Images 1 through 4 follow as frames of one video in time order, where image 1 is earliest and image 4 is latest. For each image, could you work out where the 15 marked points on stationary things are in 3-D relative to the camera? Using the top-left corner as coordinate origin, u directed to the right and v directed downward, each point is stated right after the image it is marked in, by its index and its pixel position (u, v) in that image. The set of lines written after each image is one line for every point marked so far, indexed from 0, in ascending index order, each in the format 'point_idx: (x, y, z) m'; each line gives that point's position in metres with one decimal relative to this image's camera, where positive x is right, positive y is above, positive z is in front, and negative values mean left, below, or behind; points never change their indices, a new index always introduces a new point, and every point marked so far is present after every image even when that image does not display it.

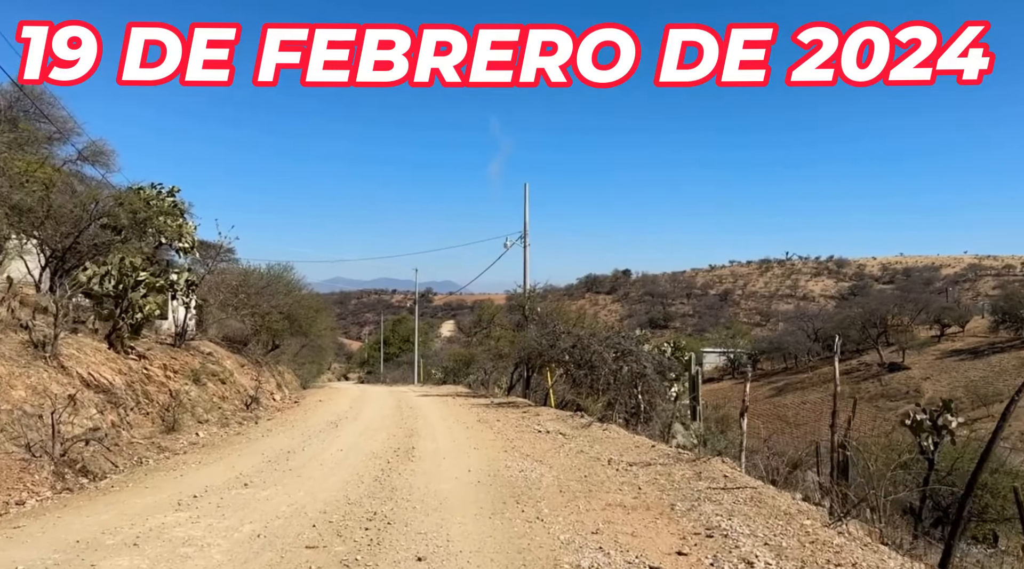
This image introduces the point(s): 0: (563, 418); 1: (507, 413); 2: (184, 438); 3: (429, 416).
0: (+1.0, -2.4, +15.4) m
1: (-0.1, -2.6, +17.4) m
2: (-5.1, -2.4, +13.5) m
3: (-1.5, -2.5, +16.6) m
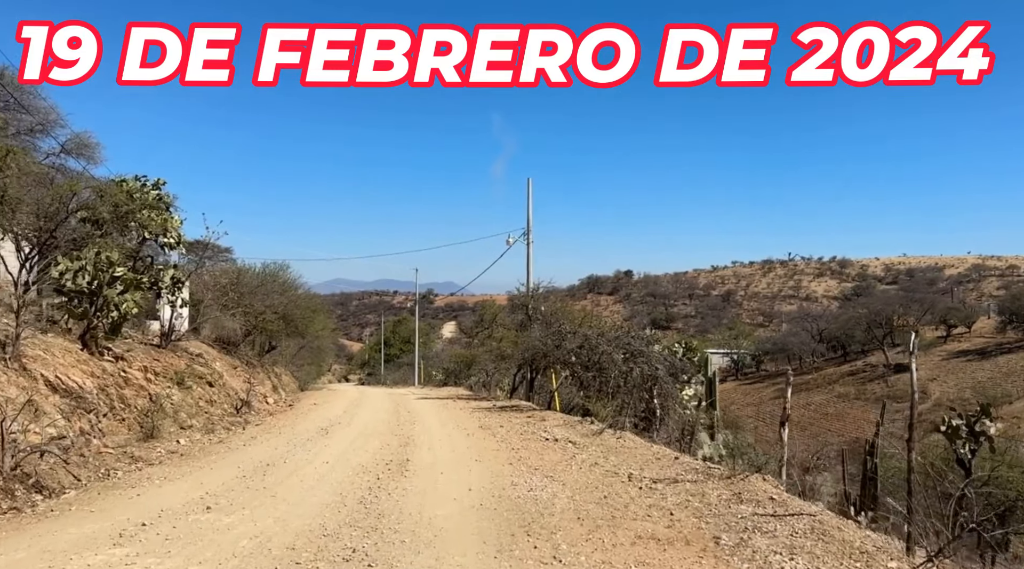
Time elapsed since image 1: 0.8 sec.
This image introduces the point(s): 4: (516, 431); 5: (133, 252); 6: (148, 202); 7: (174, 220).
0: (+1.0, -2.3, +14.4) m
1: (0.0, -2.5, +16.3) m
2: (-5.0, -2.3, +12.4) m
3: (-1.4, -2.5, +15.5) m
4: (+0.1, -2.3, +13.7) m
5: (-7.9, +0.7, +18.1) m
6: (-7.8, +1.8, +18.6) m
7: (-7.4, +1.4, +19.1) m
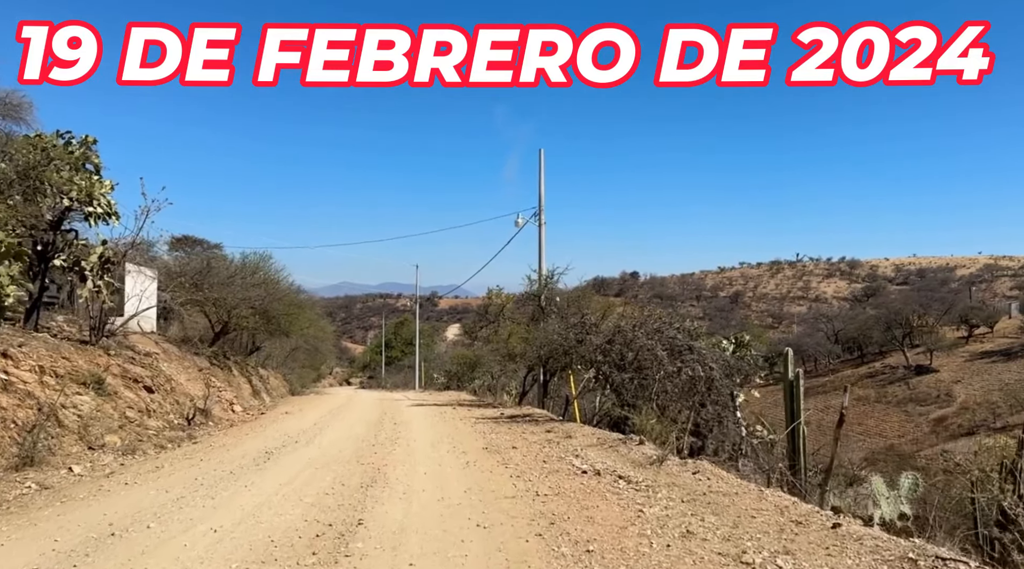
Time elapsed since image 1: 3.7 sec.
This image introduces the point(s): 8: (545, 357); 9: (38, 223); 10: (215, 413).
0: (+1.2, -2.0, +10.7) m
1: (+0.2, -2.2, +12.6) m
2: (-4.8, -2.0, +8.7) m
3: (-1.2, -2.1, +11.8) m
4: (+0.3, -2.0, +9.9) m
5: (-7.7, +1.0, +14.4) m
6: (-7.6, +2.1, +14.9) m
7: (-7.2, +1.7, +15.4) m
8: (+0.6, -1.4, +16.6) m
9: (-7.7, +1.0, +14.1) m
10: (-6.4, -2.7, +18.6) m
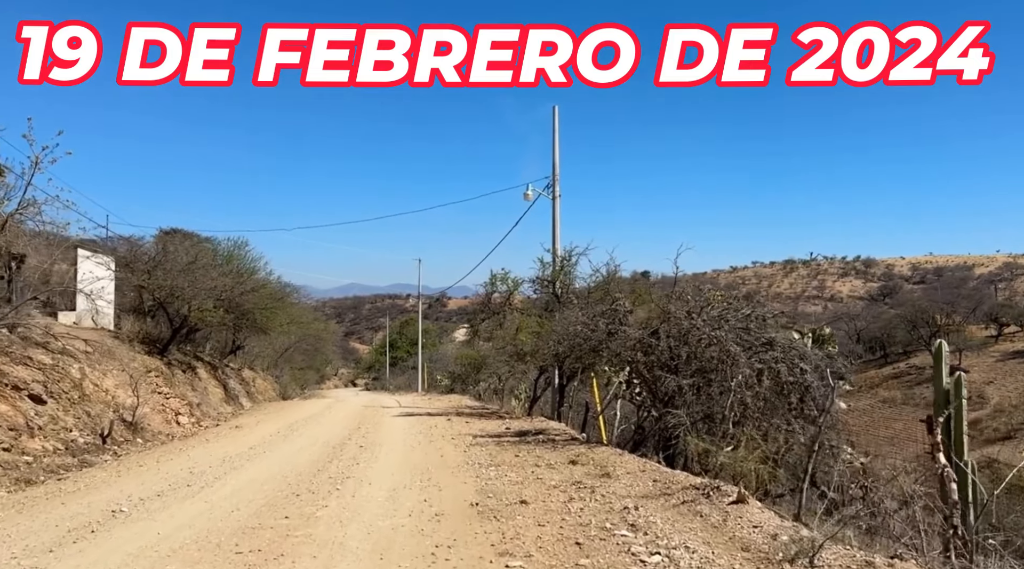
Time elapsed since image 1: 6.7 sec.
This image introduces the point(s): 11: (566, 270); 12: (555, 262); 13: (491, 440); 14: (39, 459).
0: (+1.3, -1.6, +6.7) m
1: (+0.3, -1.8, +8.7) m
2: (-4.8, -1.6, +4.9) m
3: (-1.1, -1.7, +7.9) m
4: (+0.3, -1.6, +6.0) m
5: (-7.6, +1.3, +10.6) m
6: (-7.5, +2.4, +11.1) m
7: (-7.1, +2.1, +11.6) m
8: (+0.8, -1.0, +12.7) m
9: (-7.6, +1.4, +10.3) m
10: (-6.2, -2.4, +14.8) m
11: (+1.1, +0.3, +17.2) m
12: (+0.8, +0.5, +17.2) m
13: (-0.3, -2.1, +11.6) m
14: (-5.6, -2.0, +10.1) m
